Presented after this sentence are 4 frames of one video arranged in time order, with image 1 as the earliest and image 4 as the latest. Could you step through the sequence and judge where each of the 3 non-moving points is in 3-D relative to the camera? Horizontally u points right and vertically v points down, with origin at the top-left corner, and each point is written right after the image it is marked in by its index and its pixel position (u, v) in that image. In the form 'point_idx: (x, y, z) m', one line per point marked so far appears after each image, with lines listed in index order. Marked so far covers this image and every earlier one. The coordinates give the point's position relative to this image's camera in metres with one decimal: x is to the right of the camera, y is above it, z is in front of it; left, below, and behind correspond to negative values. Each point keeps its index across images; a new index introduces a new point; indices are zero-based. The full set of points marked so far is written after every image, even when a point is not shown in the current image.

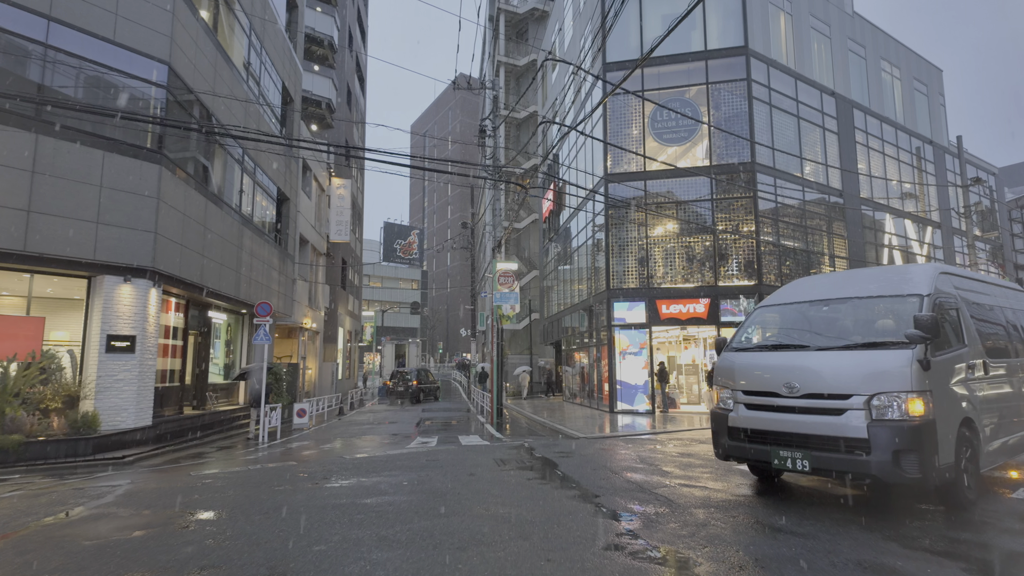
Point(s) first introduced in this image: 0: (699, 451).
0: (+2.9, -2.5, +9.1) m
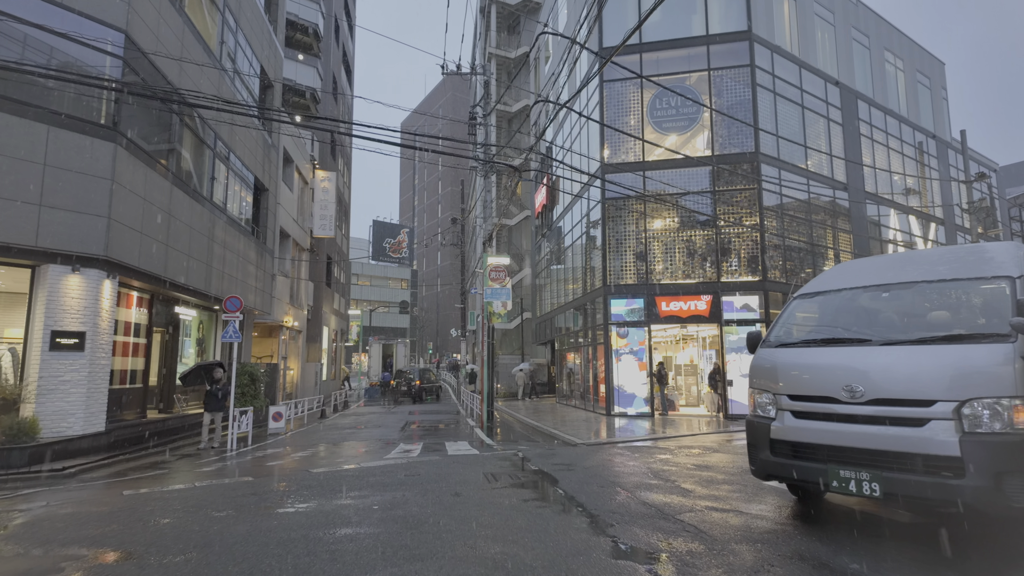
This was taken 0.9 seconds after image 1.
0: (+2.8, -2.4, +8.1) m
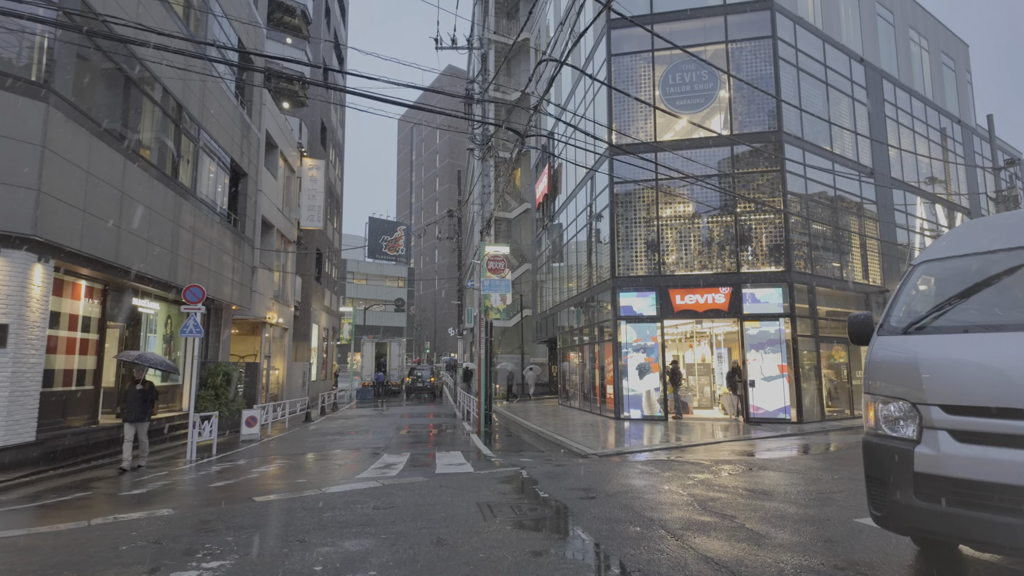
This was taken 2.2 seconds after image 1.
0: (+2.8, -2.1, +6.4) m
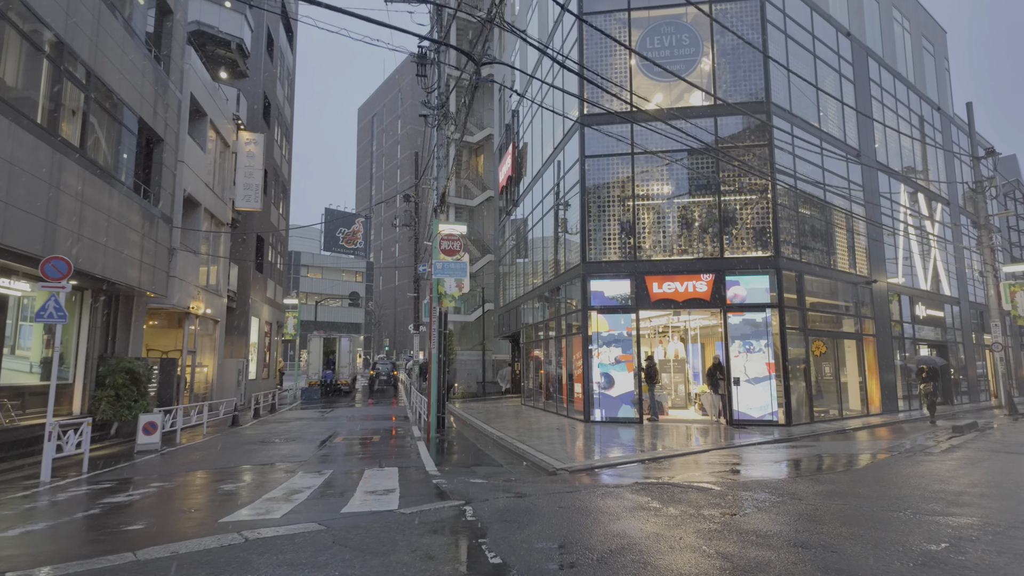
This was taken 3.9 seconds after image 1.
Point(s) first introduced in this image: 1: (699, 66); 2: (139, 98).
0: (+2.3, -1.8, +4.4) m
1: (+5.3, +6.3, +16.6) m
2: (-10.1, +5.1, +16.0) m
